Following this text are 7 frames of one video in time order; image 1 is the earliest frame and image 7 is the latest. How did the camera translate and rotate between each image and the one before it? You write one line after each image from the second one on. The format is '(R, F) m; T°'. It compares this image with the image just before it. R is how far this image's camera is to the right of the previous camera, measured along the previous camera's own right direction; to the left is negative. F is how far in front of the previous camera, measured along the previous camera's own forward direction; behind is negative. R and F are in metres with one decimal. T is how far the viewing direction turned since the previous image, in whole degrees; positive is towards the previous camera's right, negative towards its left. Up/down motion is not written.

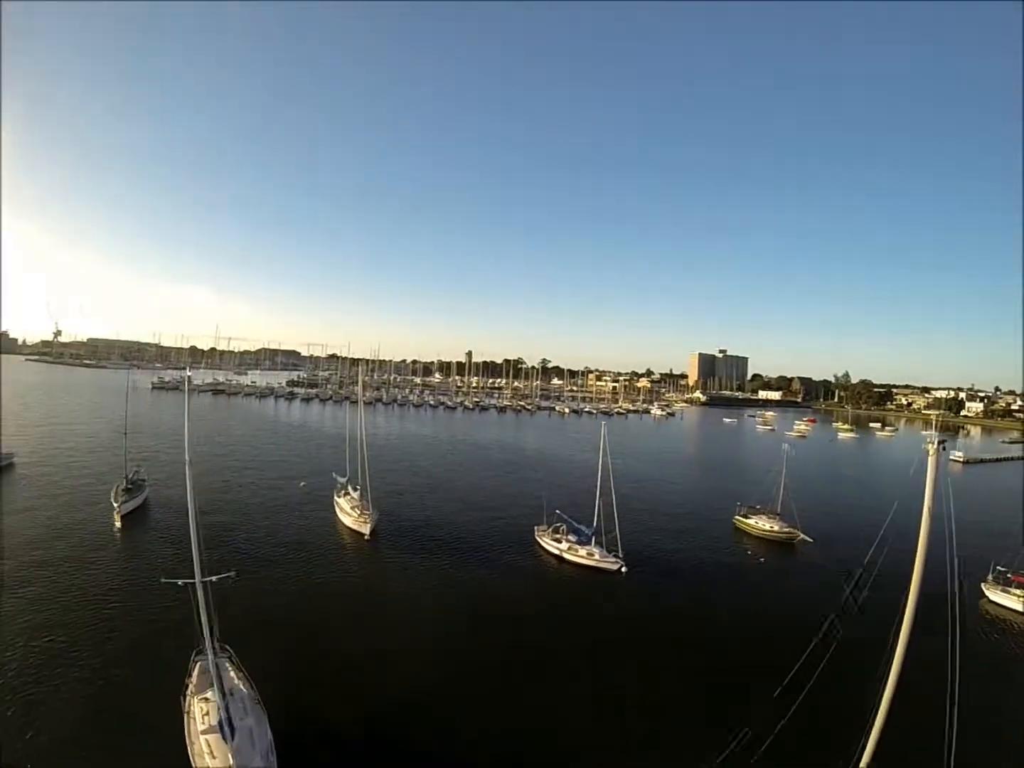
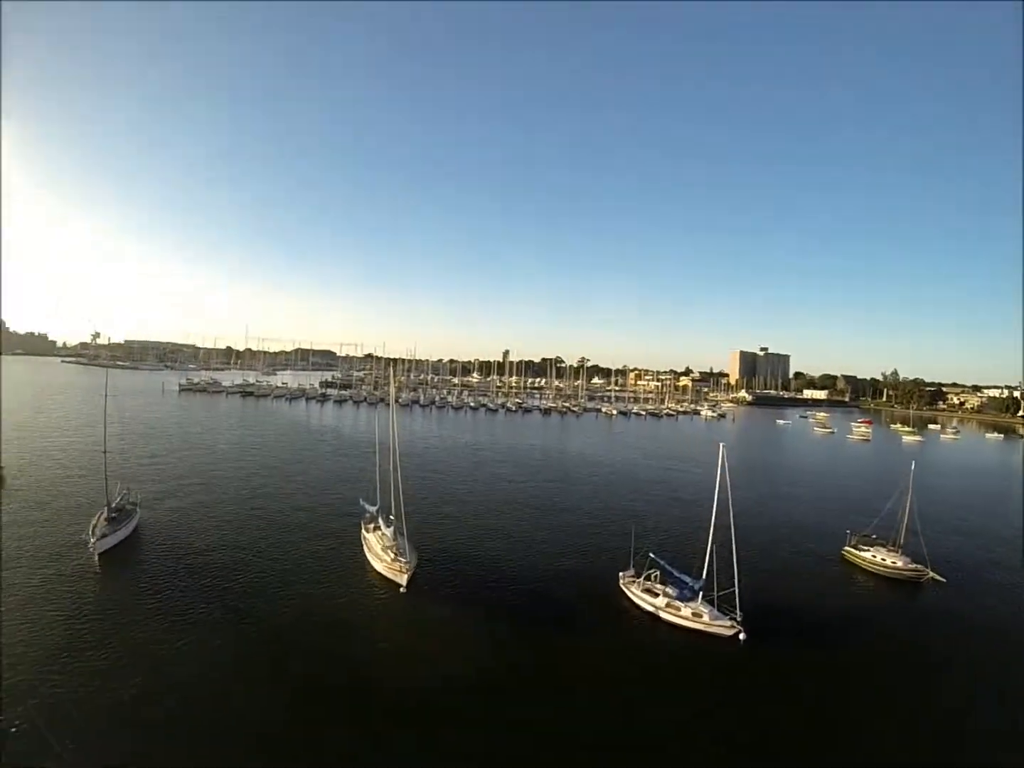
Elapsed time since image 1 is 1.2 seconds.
(-0.7, +2.9) m; -3°
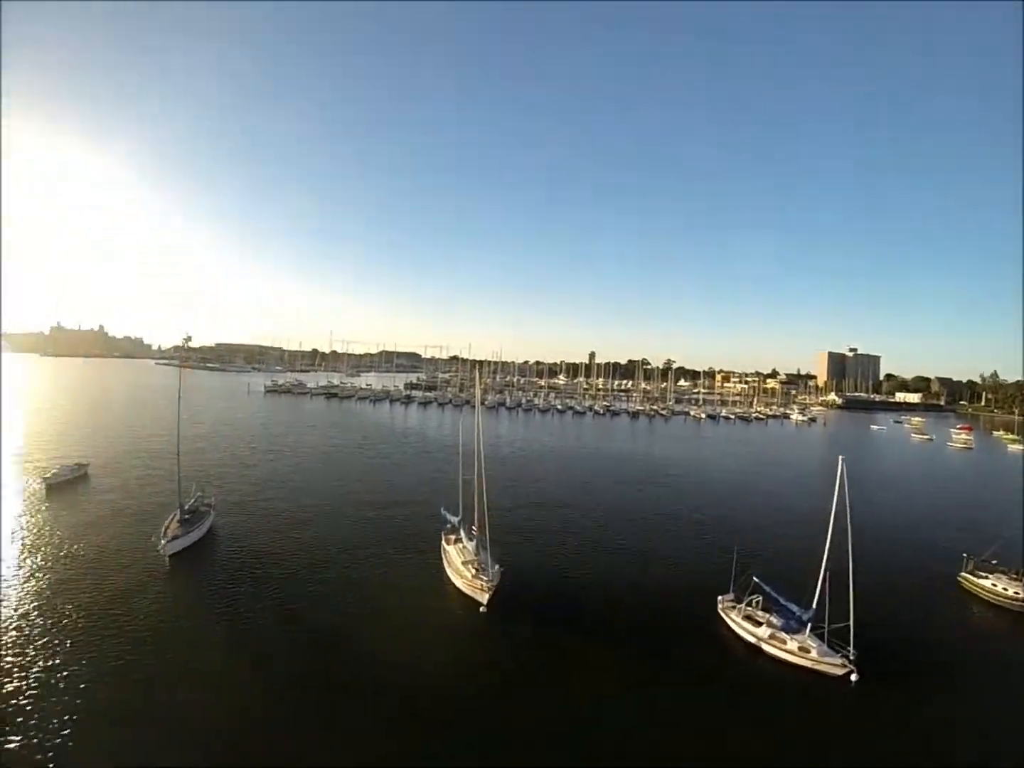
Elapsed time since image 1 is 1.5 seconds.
(-0.1, +1.2) m; -8°
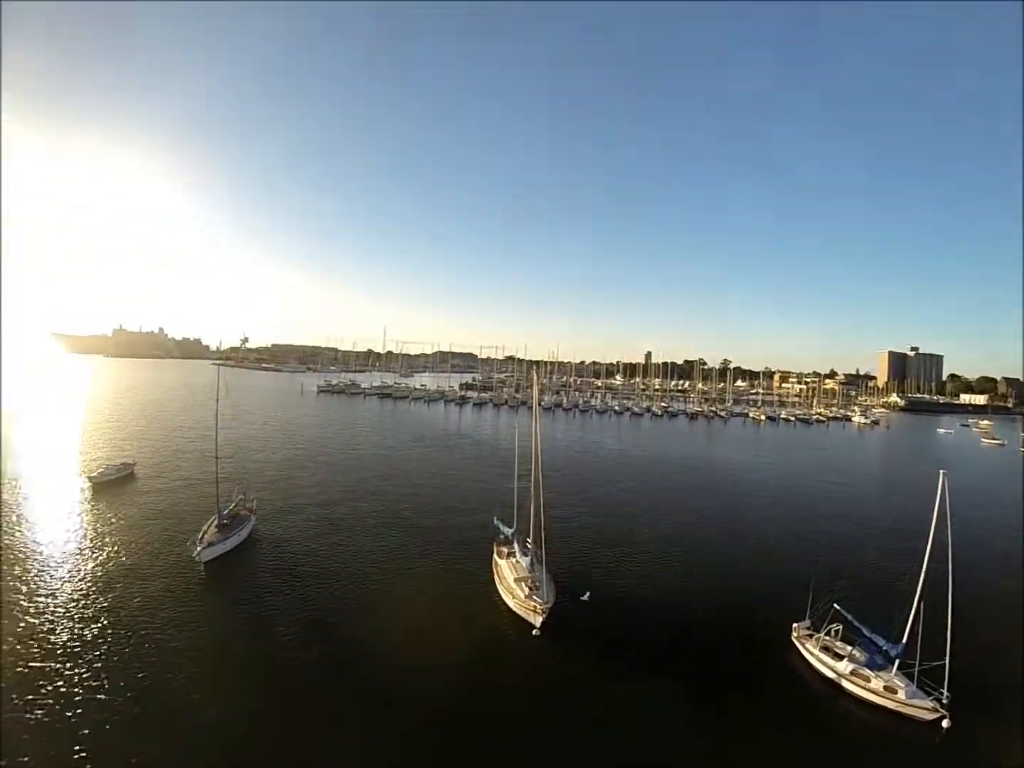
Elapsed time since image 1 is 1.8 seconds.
(-0.3, +1.1) m; -5°
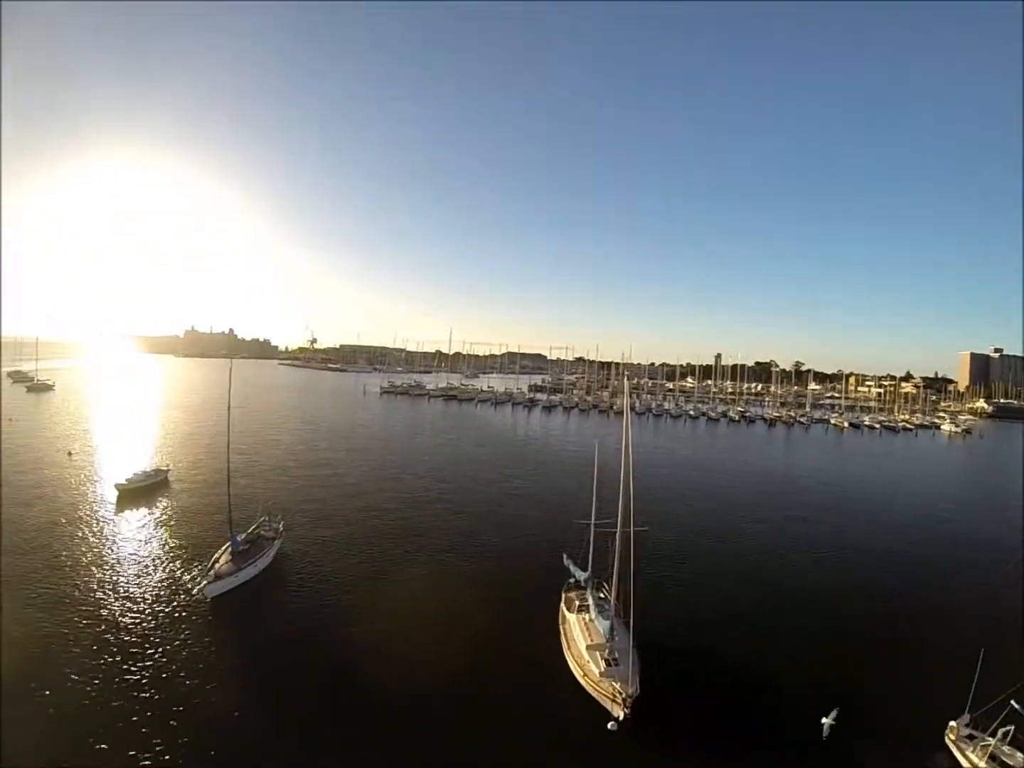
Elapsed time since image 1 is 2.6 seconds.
(-0.2, +1.3) m; -6°
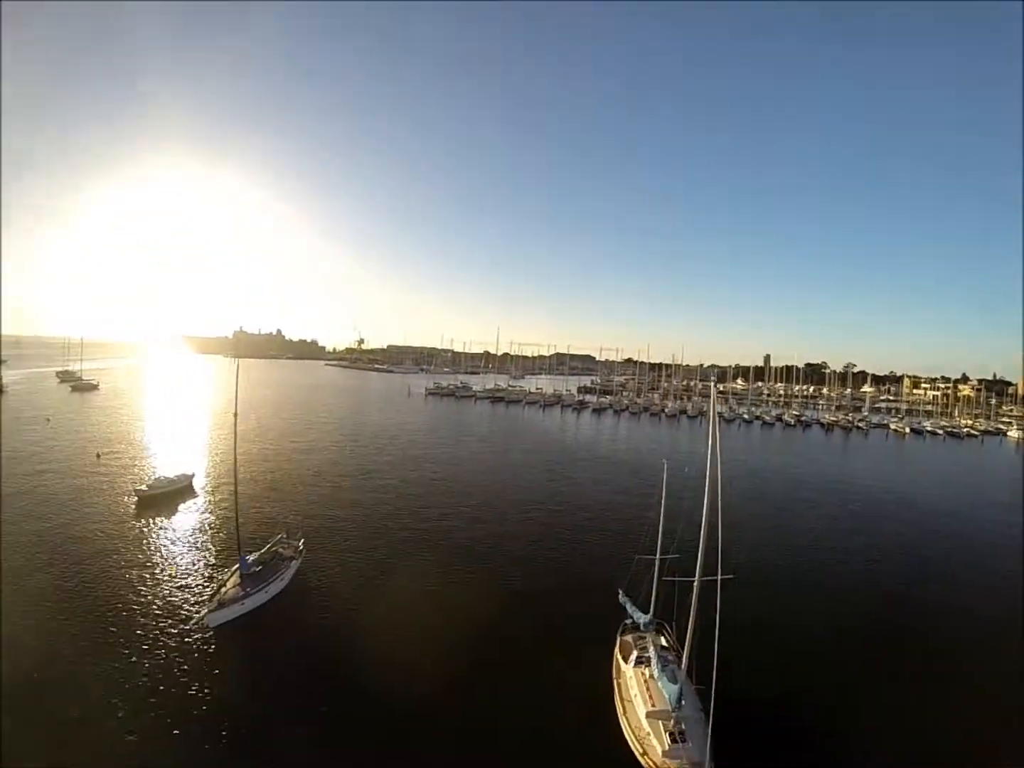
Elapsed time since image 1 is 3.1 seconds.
(-0.1, +0.7) m; -4°
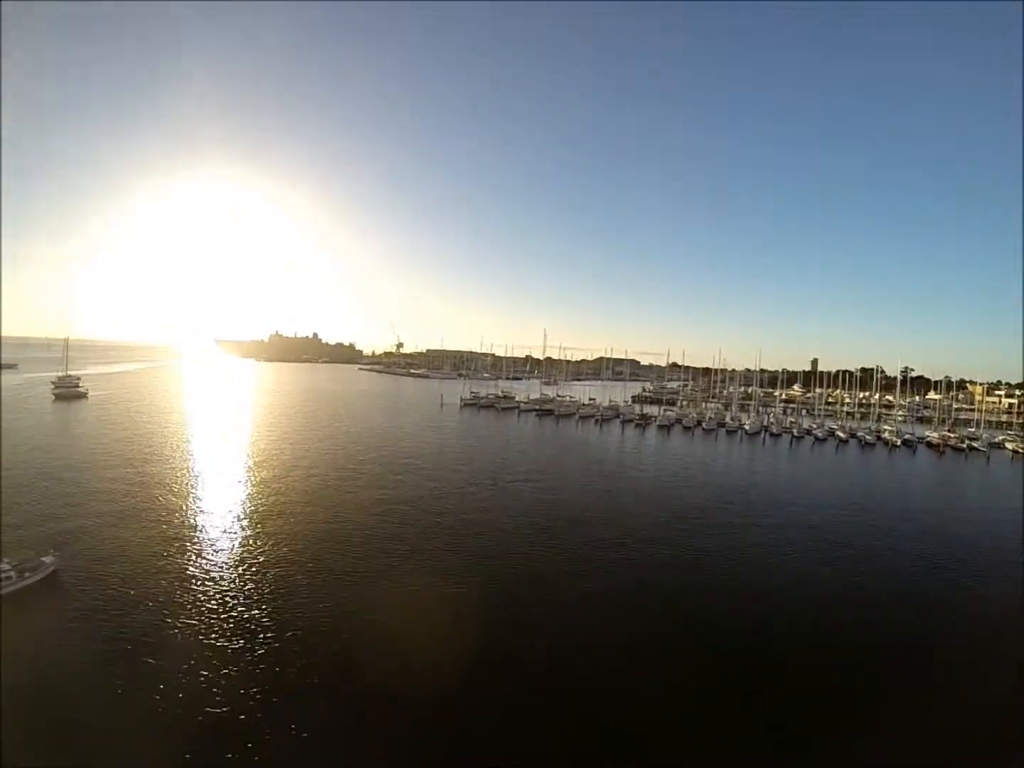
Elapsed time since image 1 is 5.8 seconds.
(+0.1, +1.7) m; -5°
